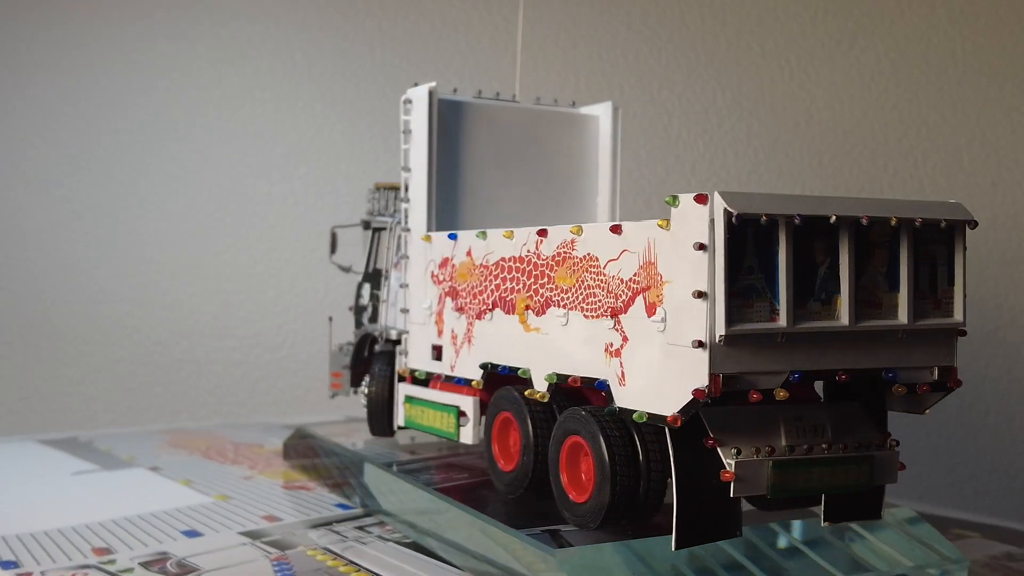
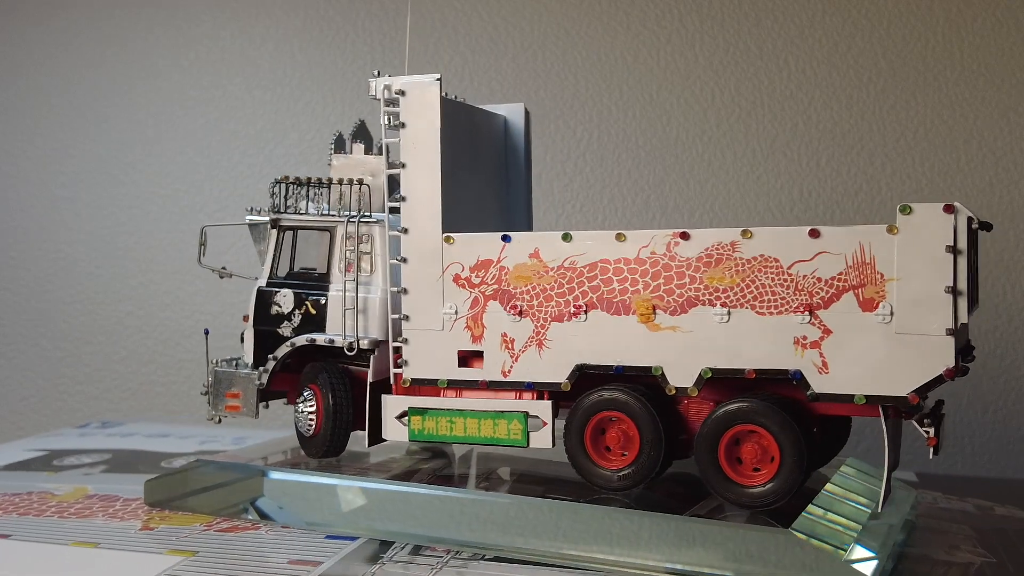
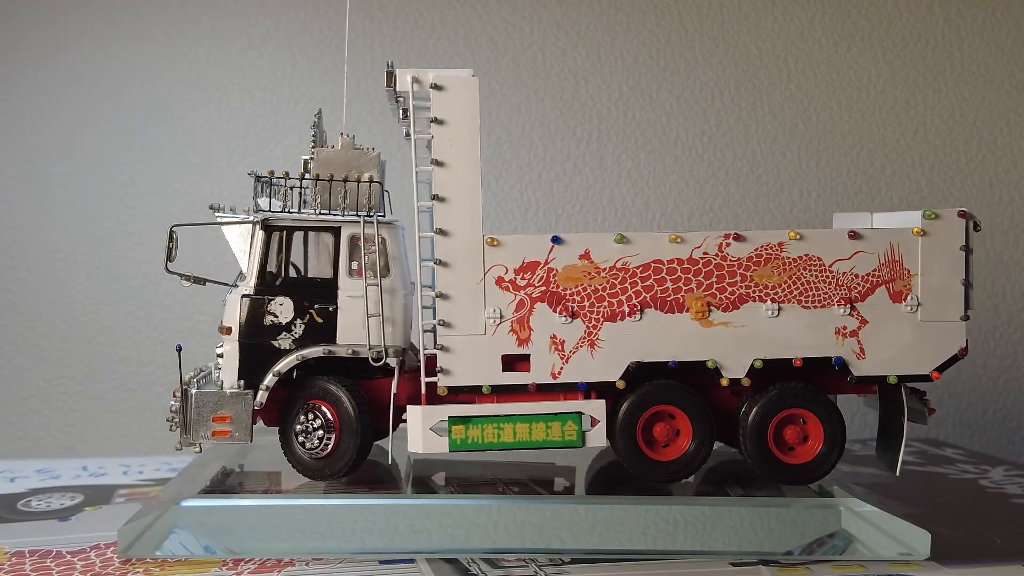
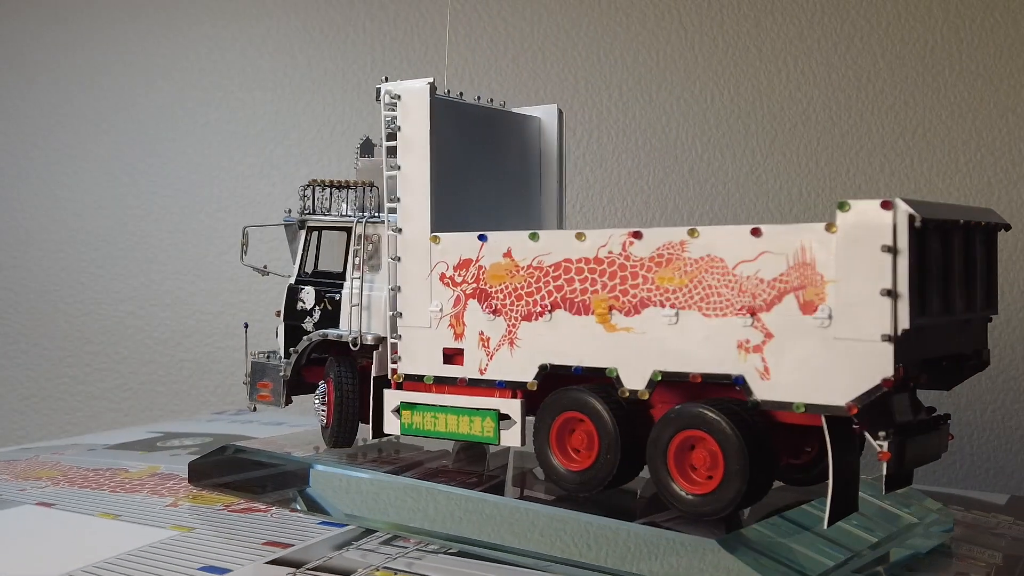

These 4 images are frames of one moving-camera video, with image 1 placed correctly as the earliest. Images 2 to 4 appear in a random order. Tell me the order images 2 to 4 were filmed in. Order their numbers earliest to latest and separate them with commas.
4, 2, 3
